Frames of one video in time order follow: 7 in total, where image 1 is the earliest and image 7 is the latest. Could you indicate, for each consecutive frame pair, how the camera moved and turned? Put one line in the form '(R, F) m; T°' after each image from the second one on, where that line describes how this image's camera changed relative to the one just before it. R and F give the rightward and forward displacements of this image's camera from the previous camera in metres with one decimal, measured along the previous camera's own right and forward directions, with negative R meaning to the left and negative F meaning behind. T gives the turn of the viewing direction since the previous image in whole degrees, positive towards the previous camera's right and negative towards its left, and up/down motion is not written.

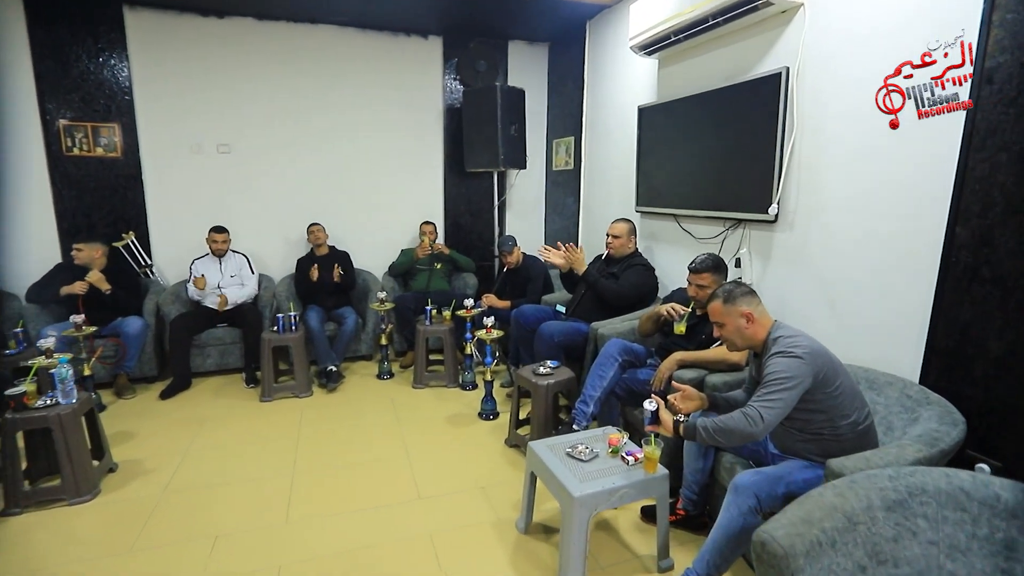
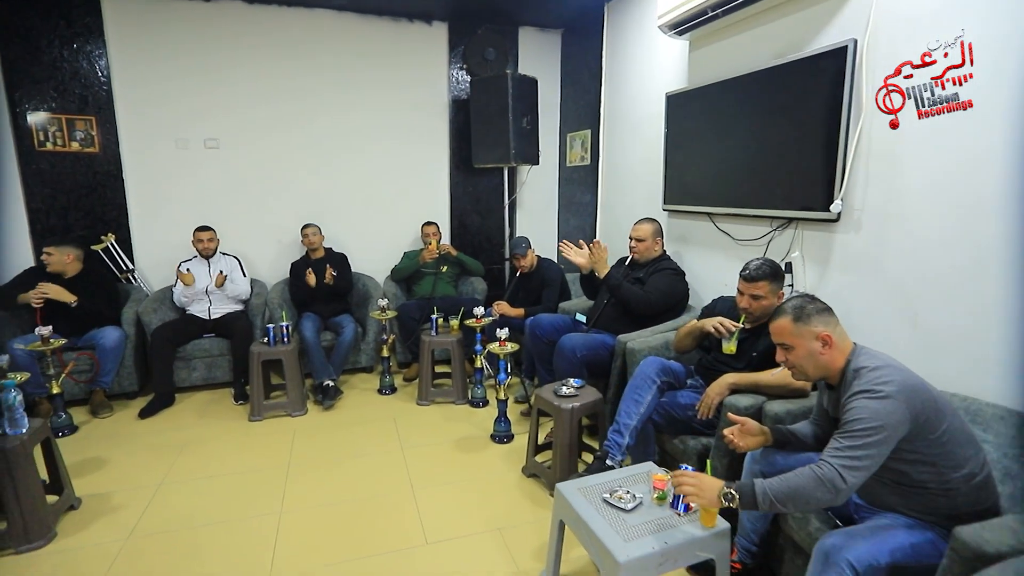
(-0.1, +0.3) m; 0°
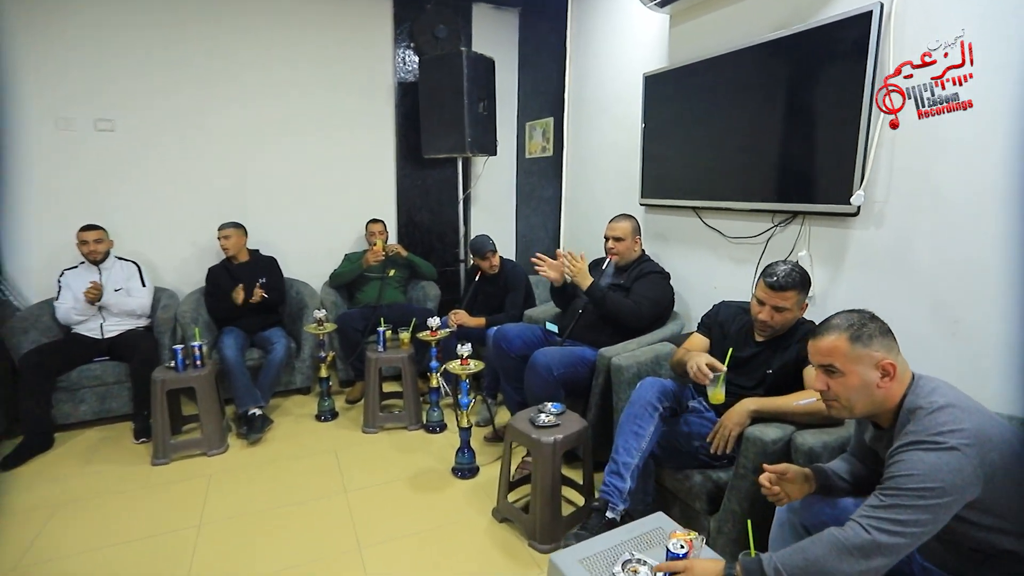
(-0.1, +0.4) m; +6°
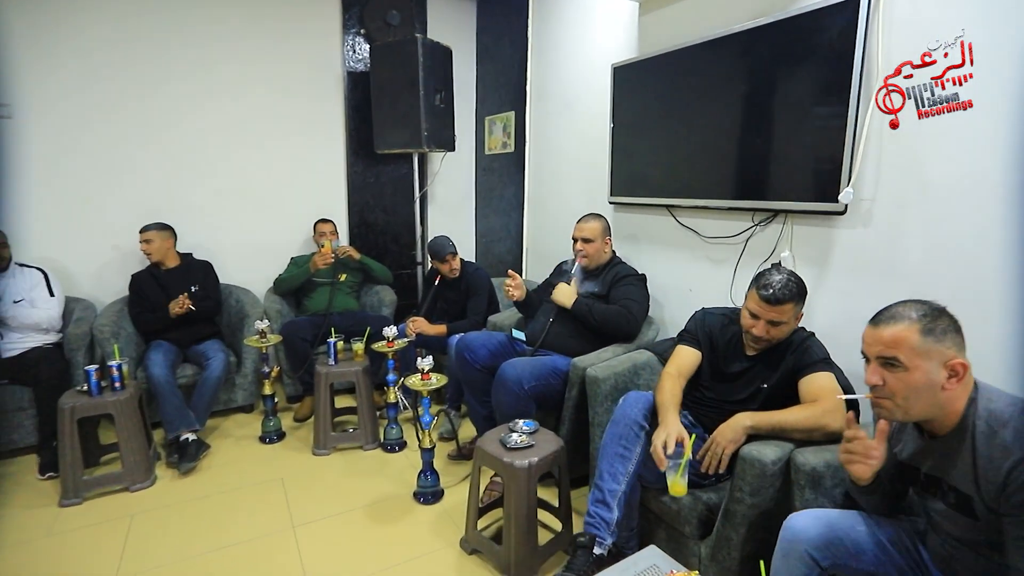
(0.0, +0.2) m; +5°
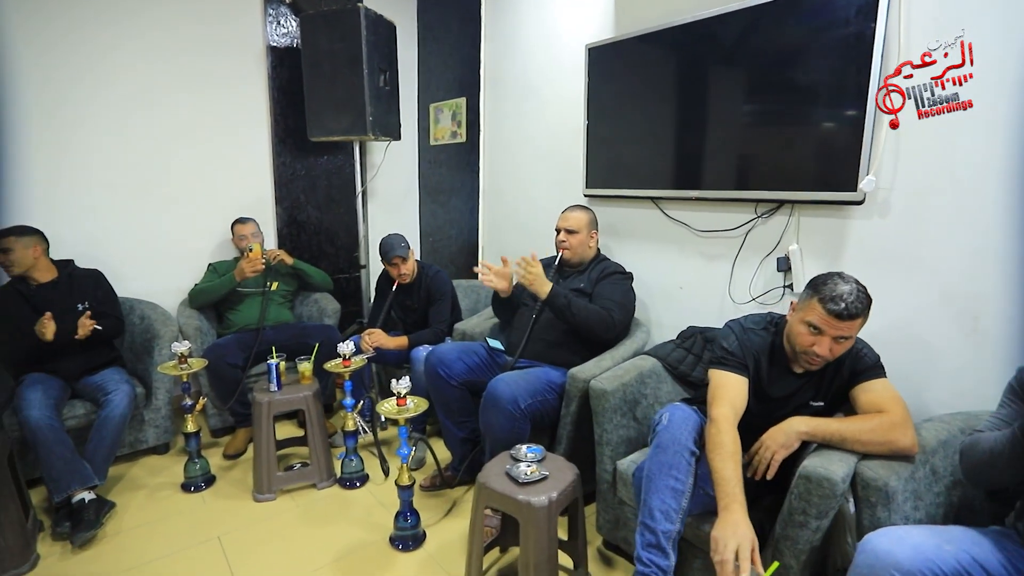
(-0.3, +0.3) m; +9°
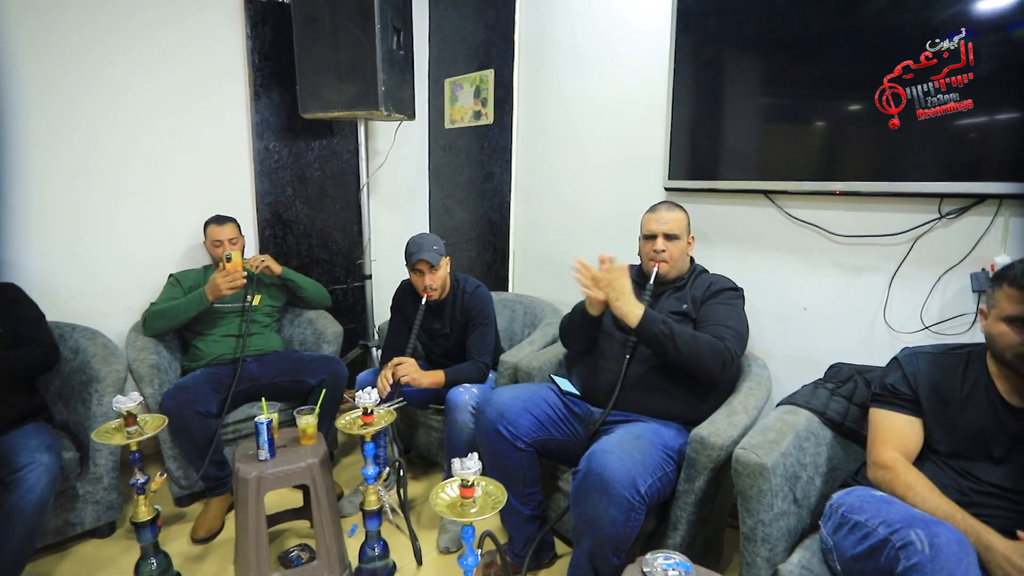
(-0.3, +0.6) m; +3°
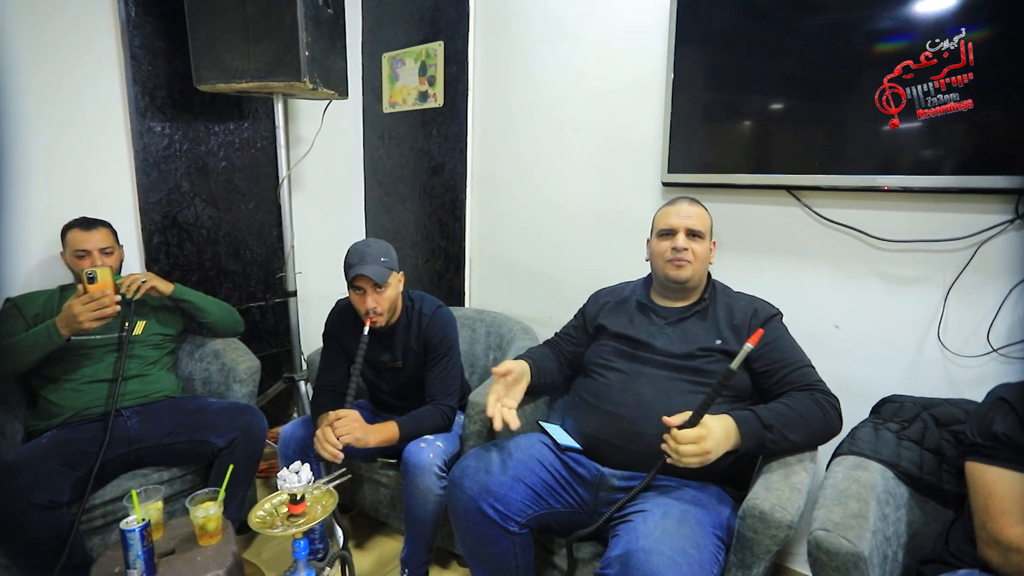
(-0.1, +0.4) m; +8°
